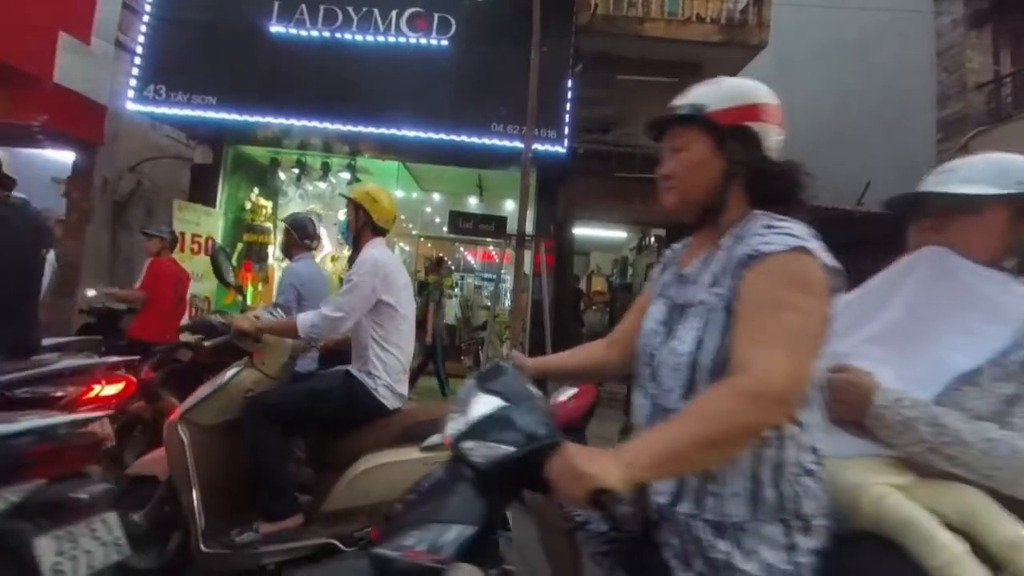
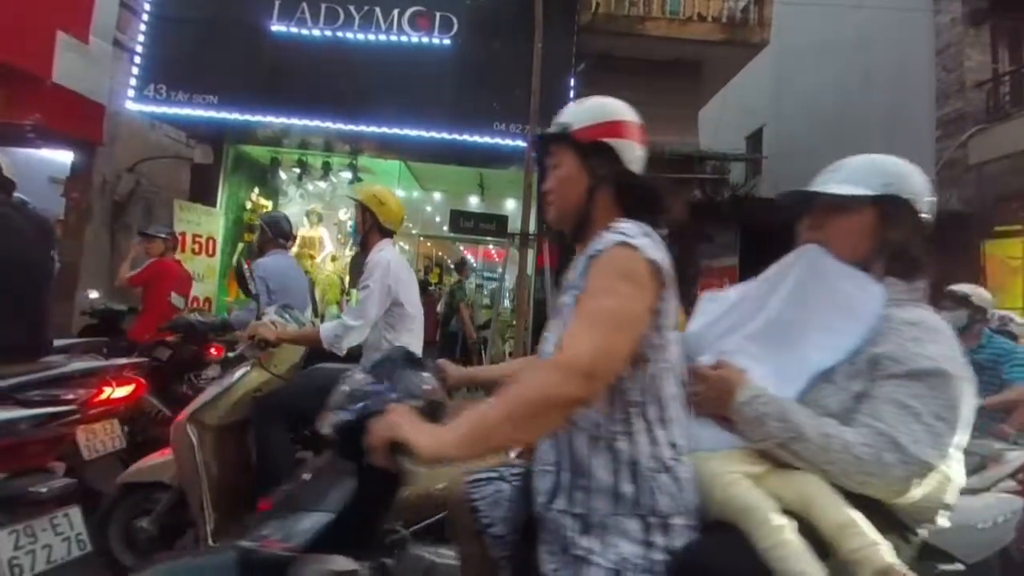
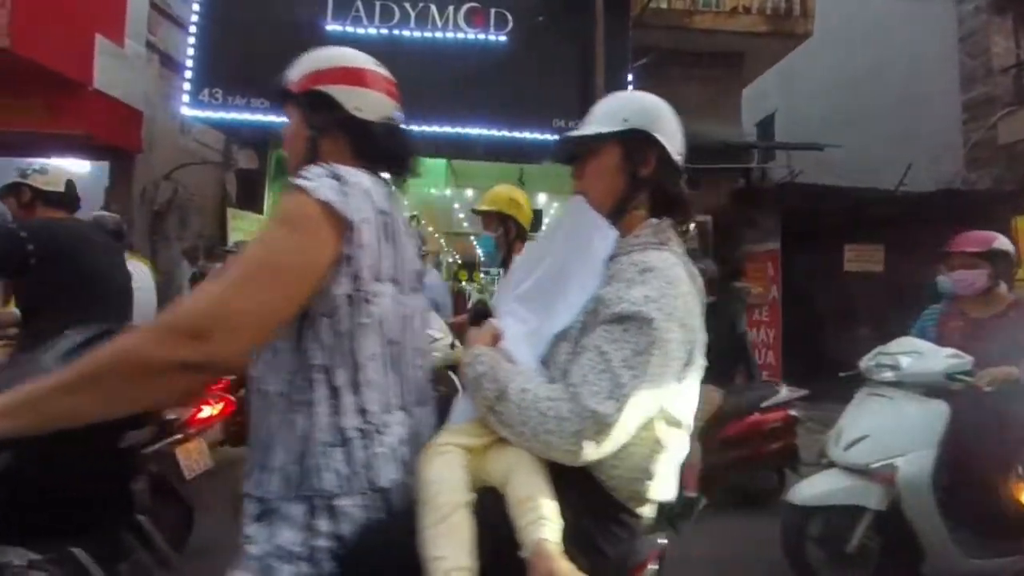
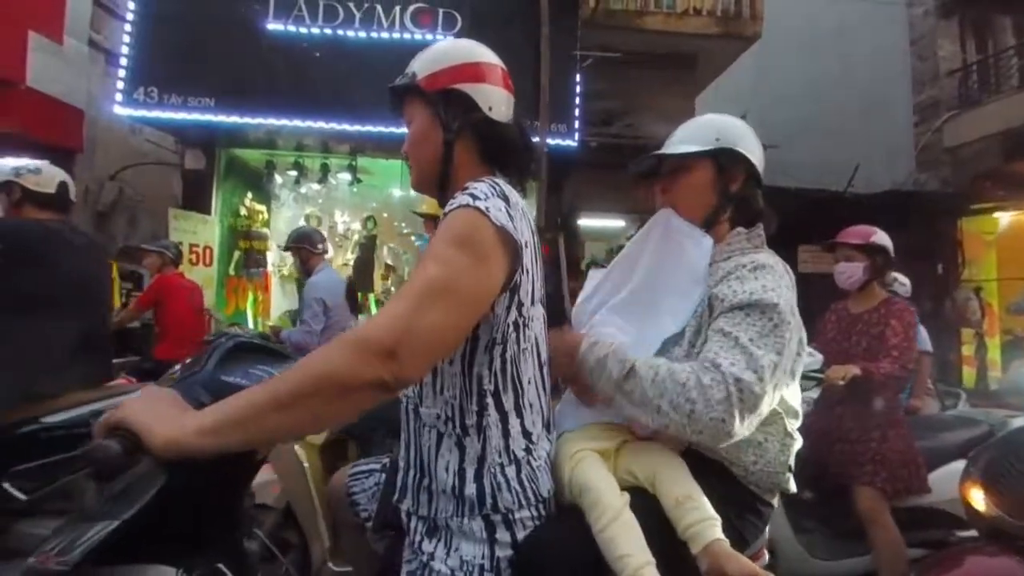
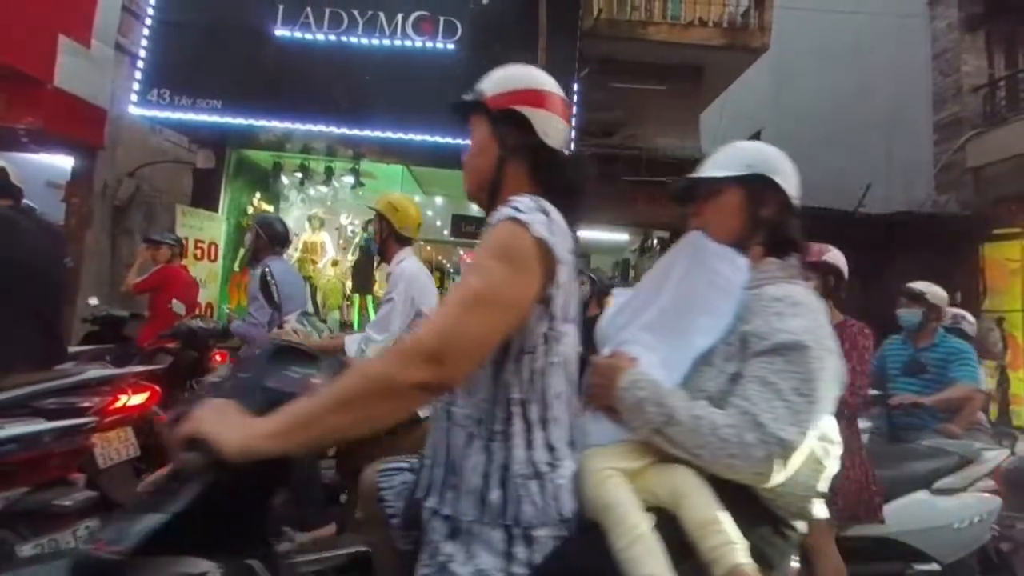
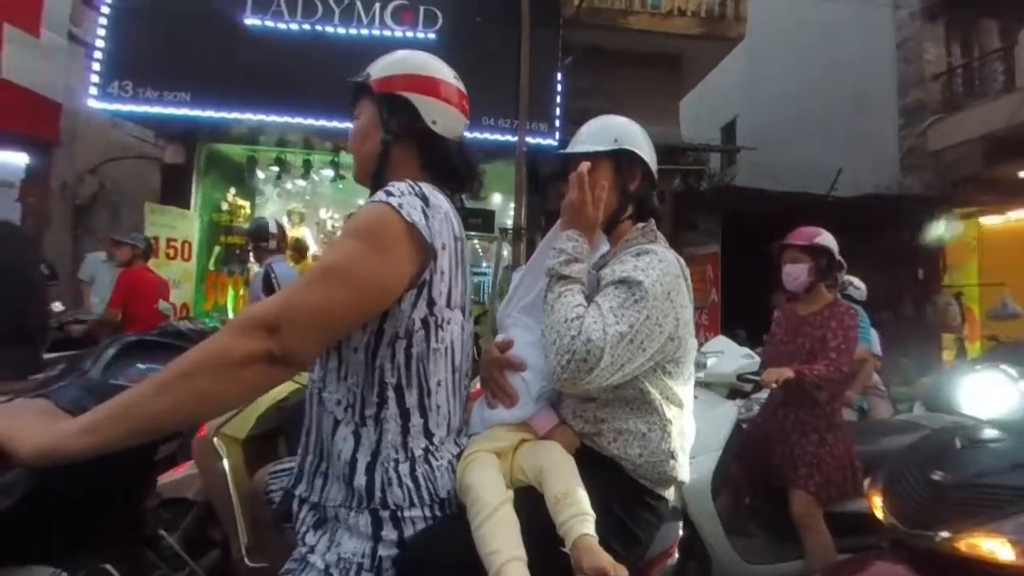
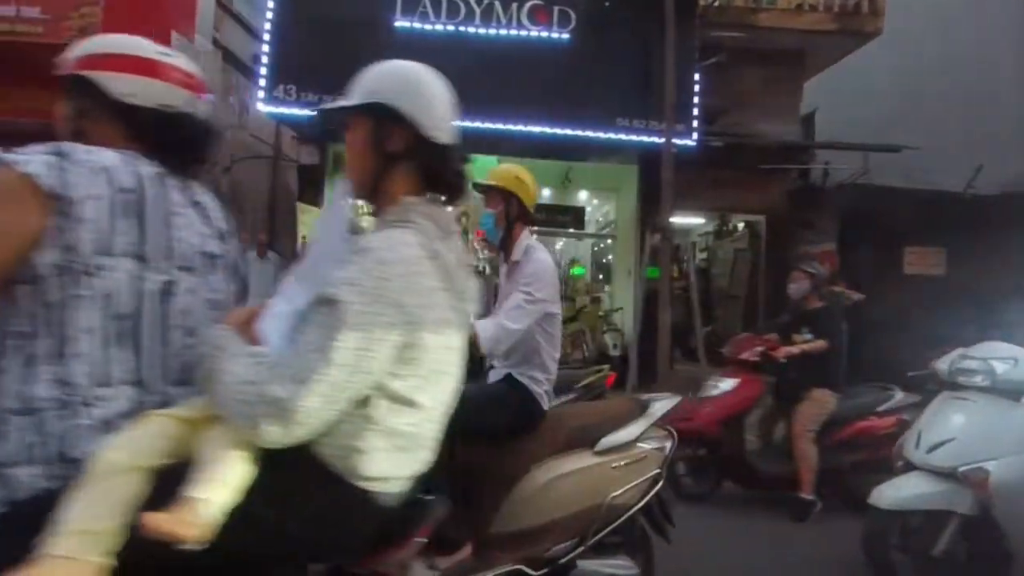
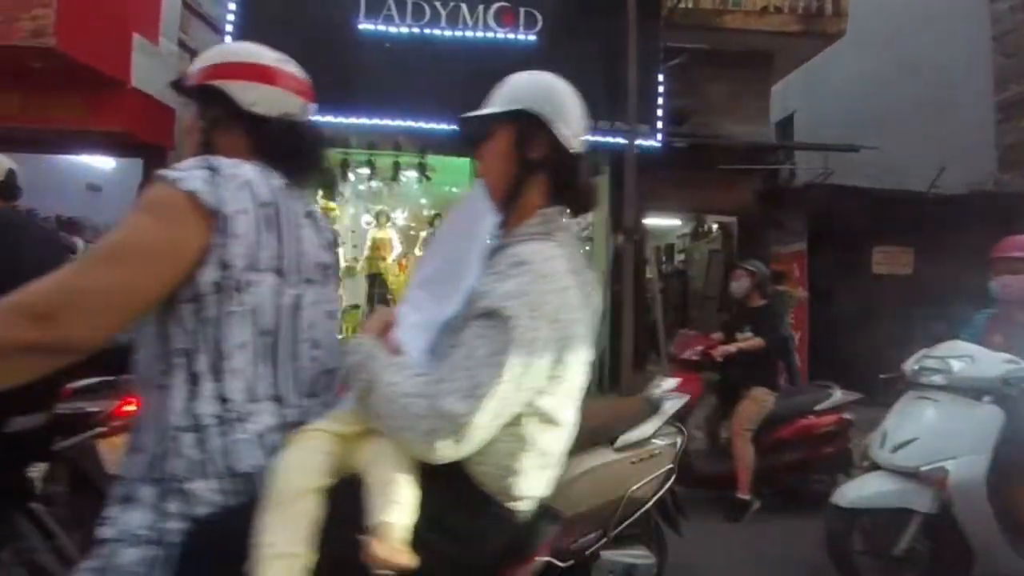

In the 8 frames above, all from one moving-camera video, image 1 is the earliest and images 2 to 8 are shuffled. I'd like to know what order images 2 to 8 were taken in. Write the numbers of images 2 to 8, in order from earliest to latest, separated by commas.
2, 5, 6, 4, 3, 8, 7
